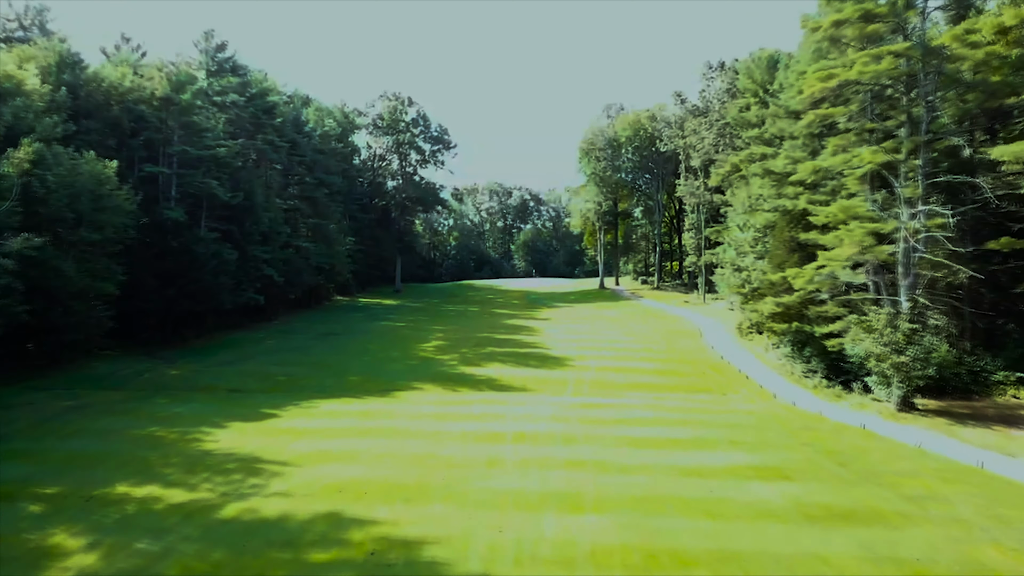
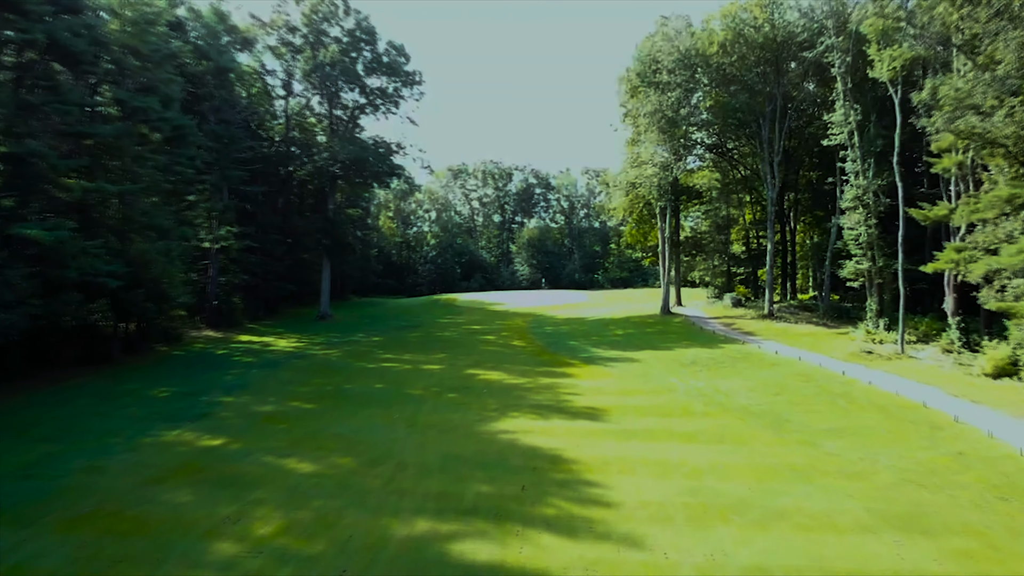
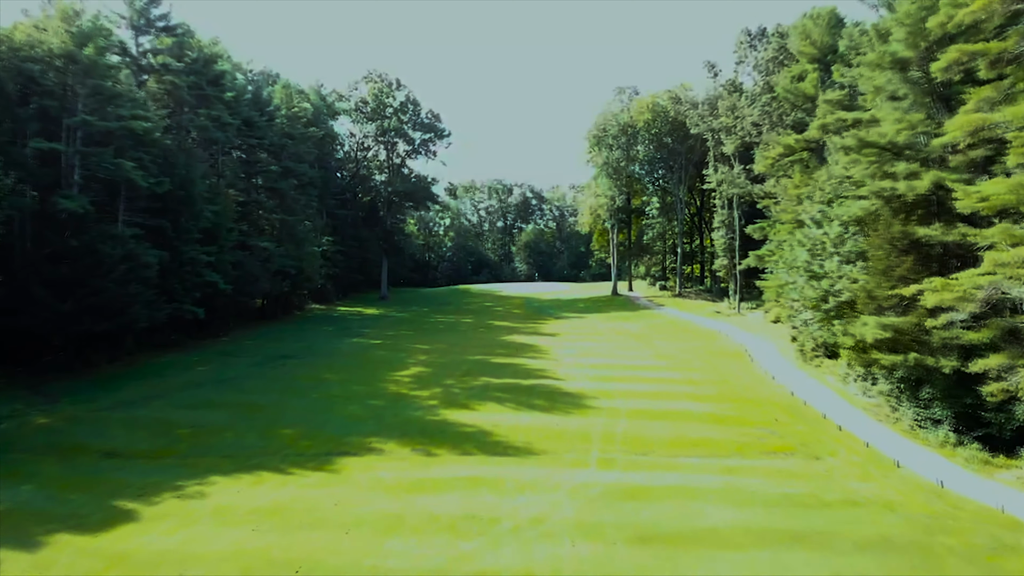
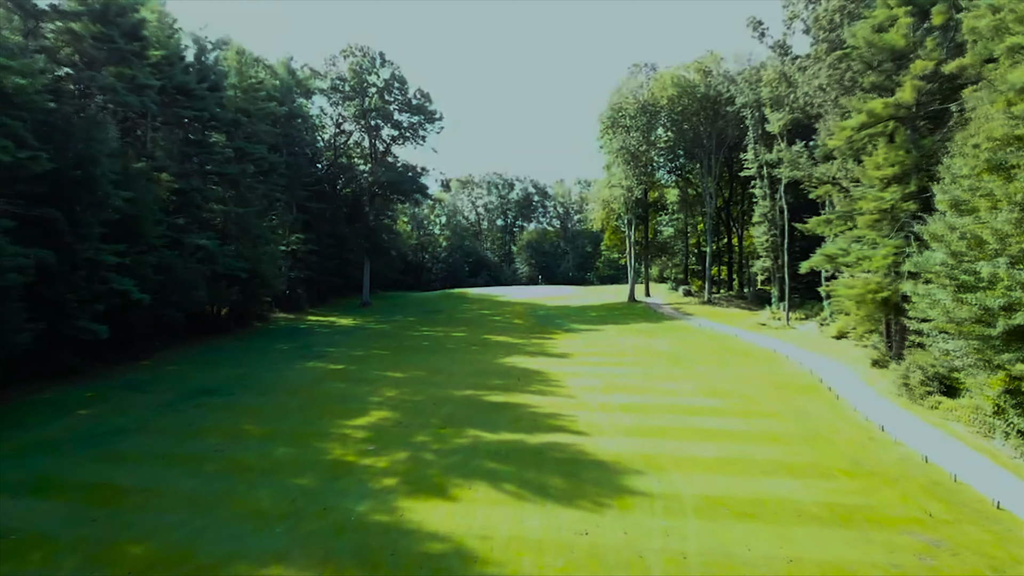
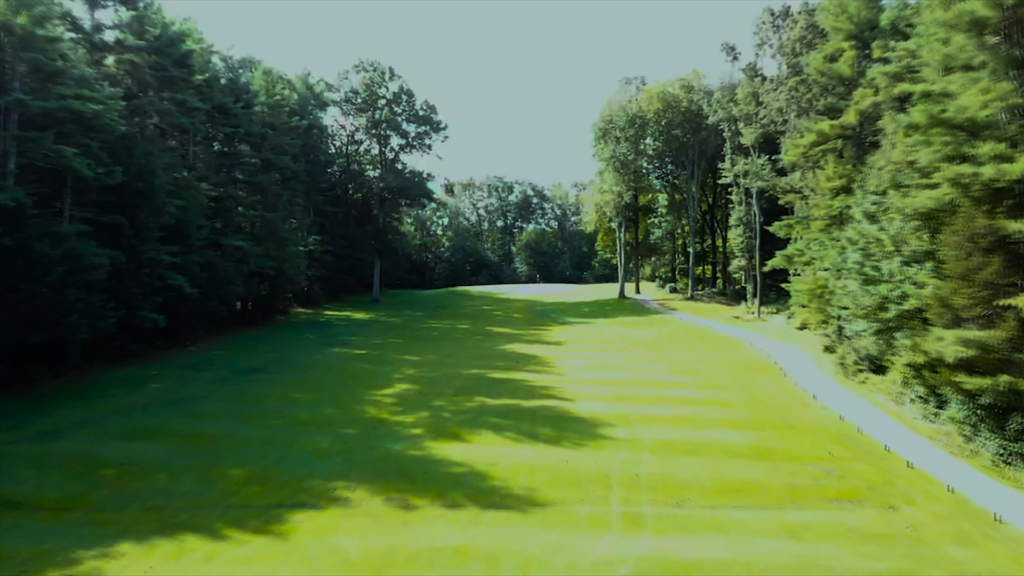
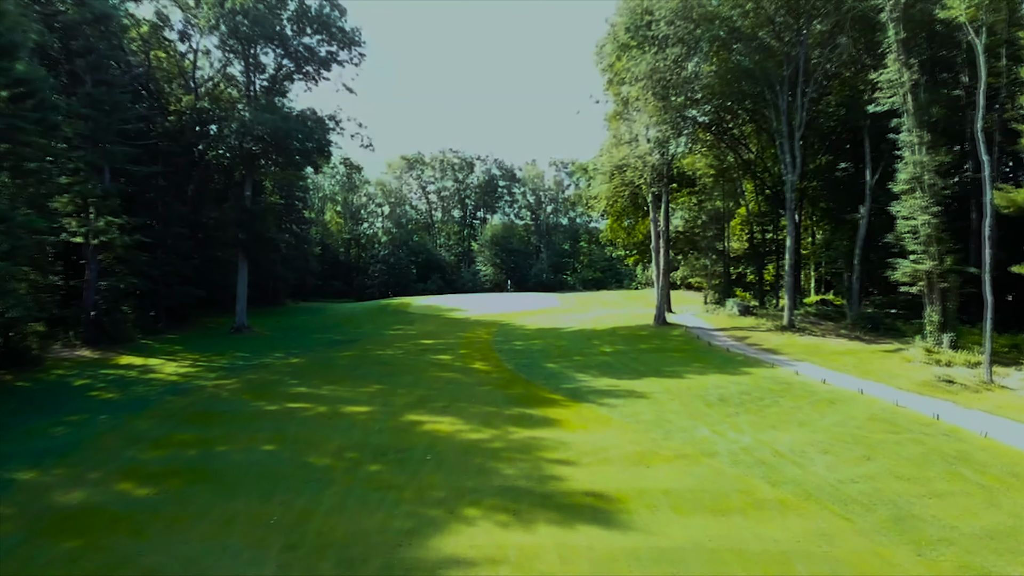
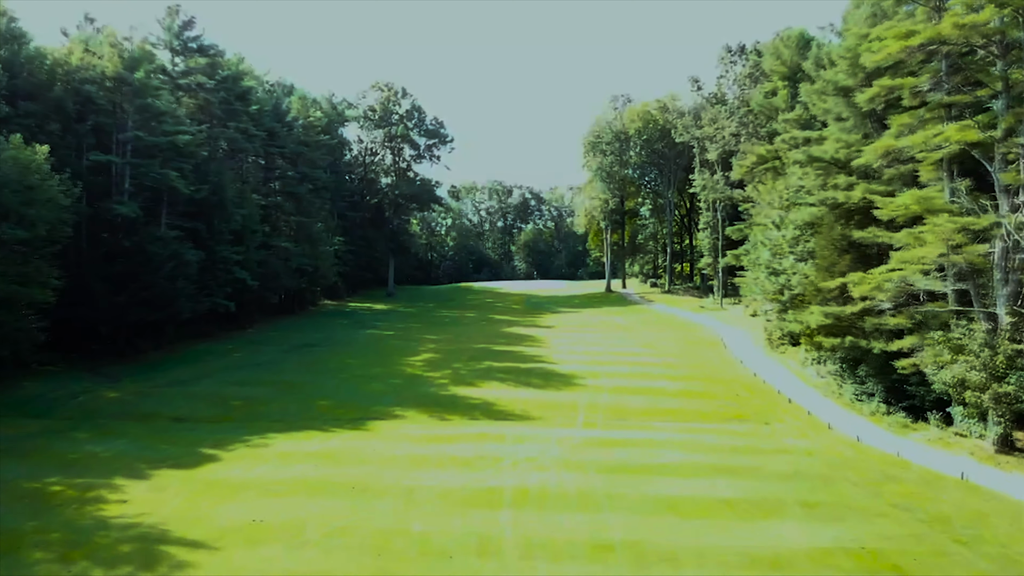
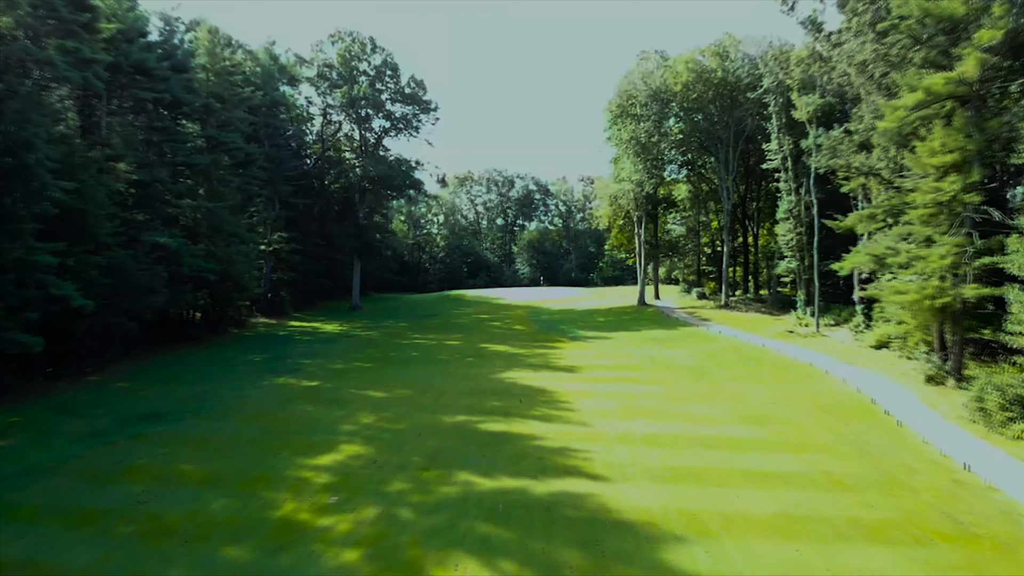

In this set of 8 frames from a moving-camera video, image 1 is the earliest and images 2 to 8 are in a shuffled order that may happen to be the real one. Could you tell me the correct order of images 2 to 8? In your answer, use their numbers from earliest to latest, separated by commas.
7, 3, 5, 4, 8, 2, 6
